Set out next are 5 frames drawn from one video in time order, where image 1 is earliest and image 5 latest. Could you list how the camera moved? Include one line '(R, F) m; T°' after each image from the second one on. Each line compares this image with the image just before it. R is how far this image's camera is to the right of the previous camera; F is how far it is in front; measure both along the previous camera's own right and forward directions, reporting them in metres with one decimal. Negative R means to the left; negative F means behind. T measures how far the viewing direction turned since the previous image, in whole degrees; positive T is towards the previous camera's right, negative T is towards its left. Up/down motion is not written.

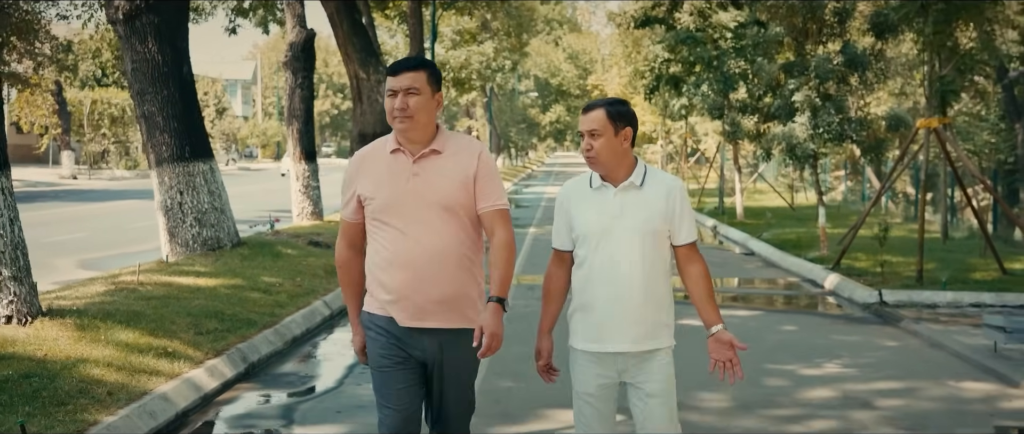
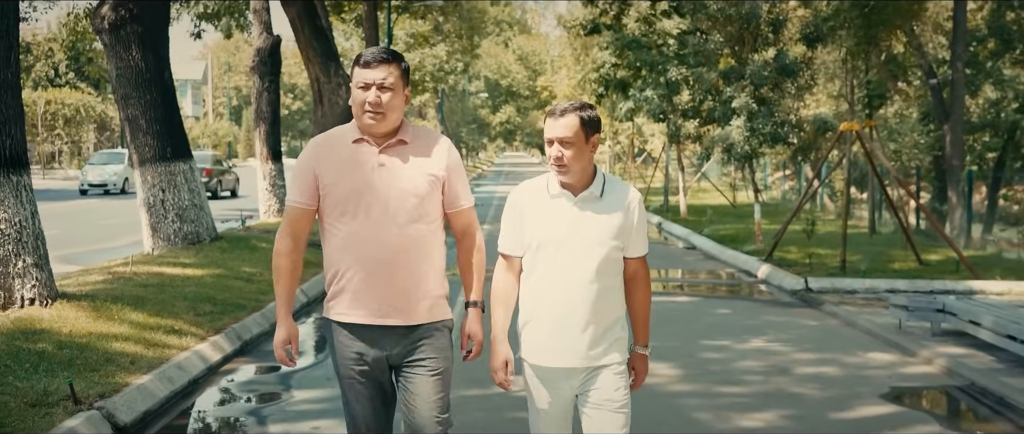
(-0.1, -1.2) m; +2°
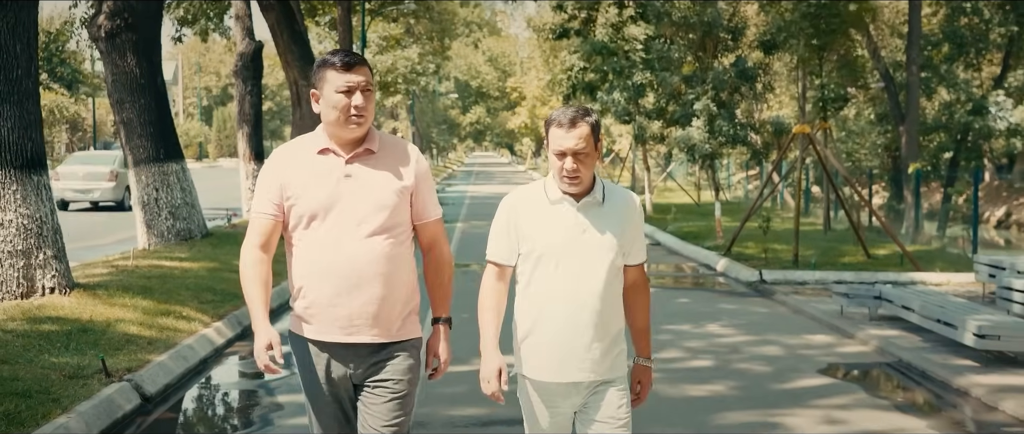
(-0.1, -1.0) m; +2°
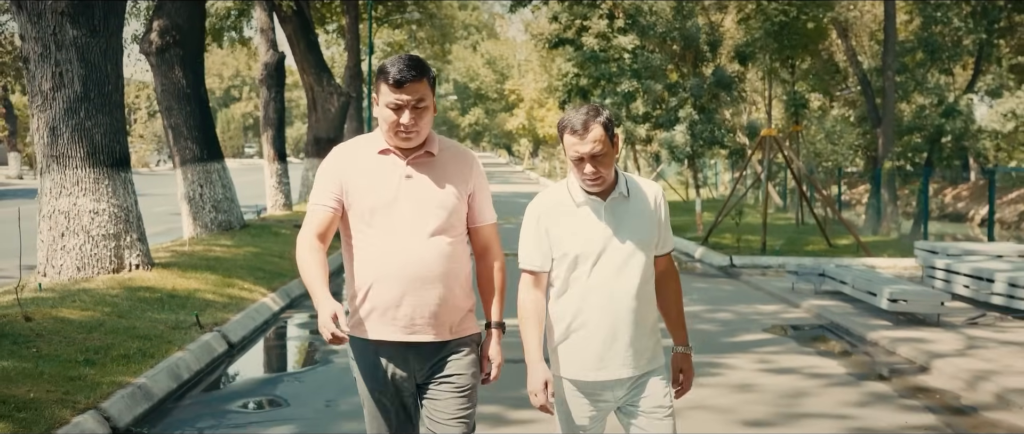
(-0.1, -2.3) m; 0°
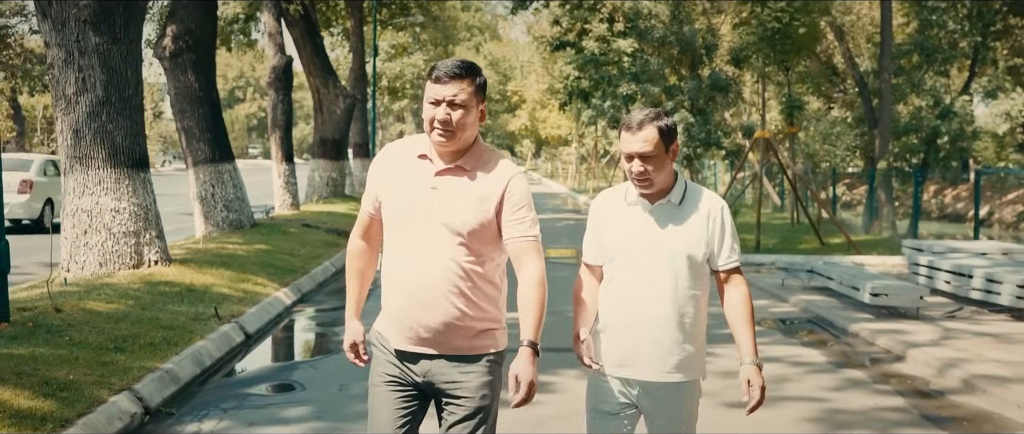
(0.0, -0.6) m; 0°
